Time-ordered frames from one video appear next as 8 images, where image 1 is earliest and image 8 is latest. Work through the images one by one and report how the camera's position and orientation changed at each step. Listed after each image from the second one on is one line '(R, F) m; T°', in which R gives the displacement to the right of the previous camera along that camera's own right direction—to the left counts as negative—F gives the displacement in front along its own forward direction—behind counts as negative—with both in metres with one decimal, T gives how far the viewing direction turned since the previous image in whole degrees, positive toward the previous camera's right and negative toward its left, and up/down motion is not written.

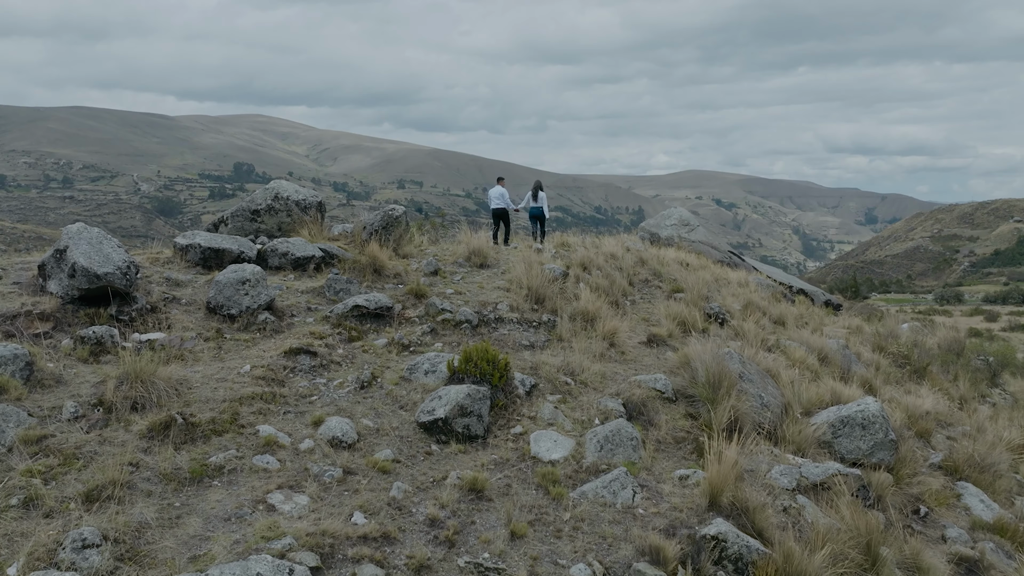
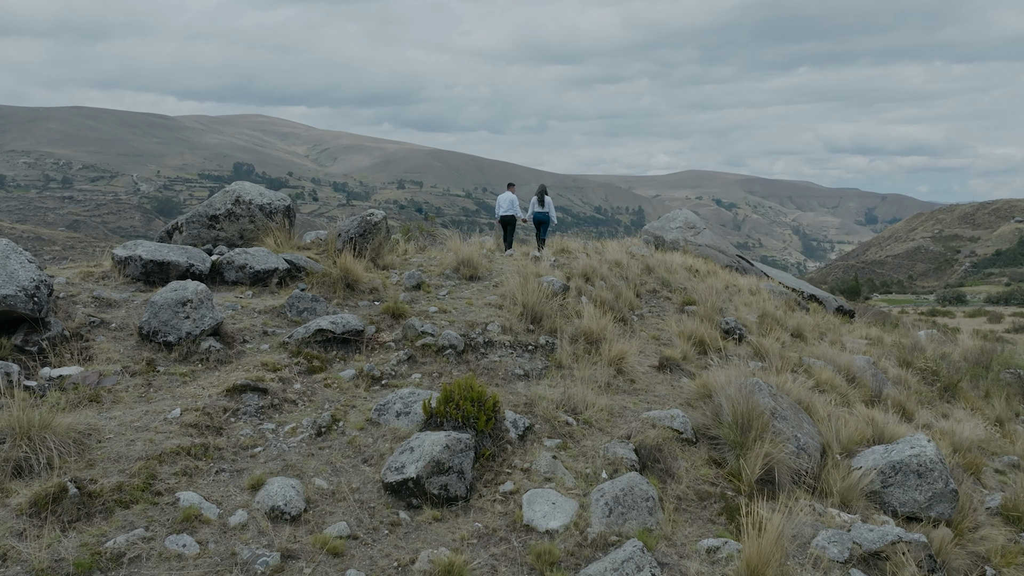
(+0.1, +0.9) m; 0°
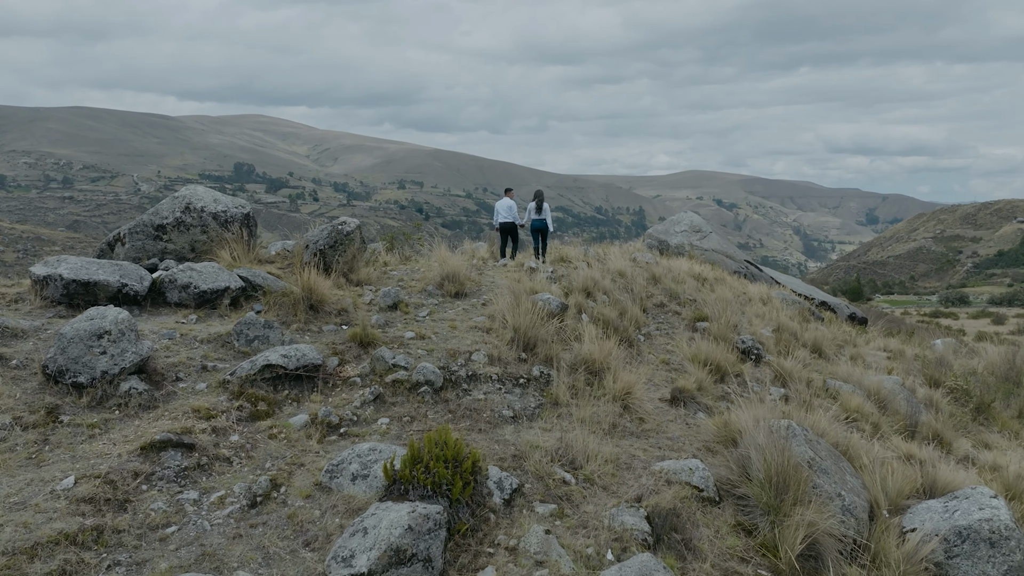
(+0.1, +0.9) m; 0°
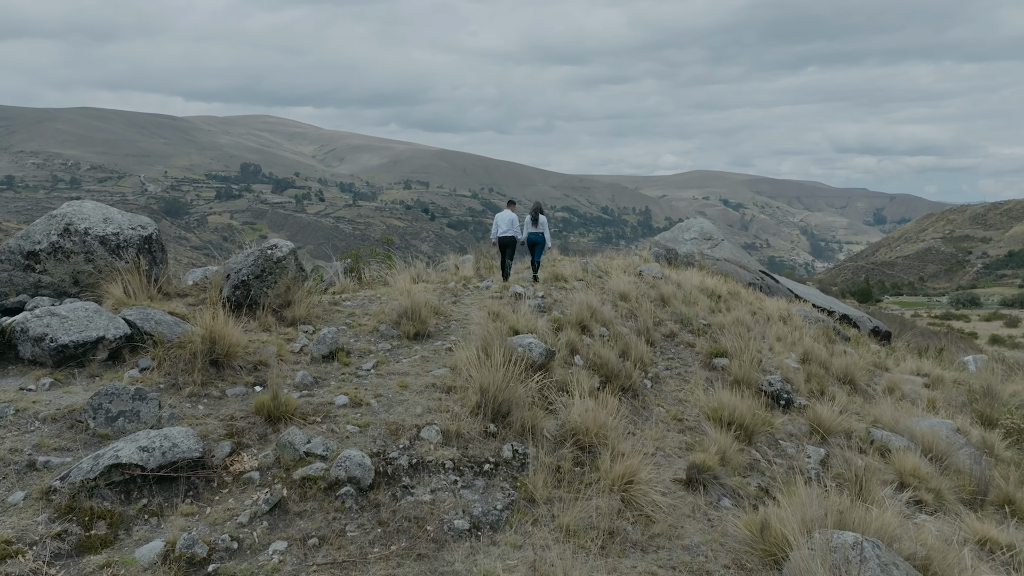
(+0.2, +1.3) m; 0°
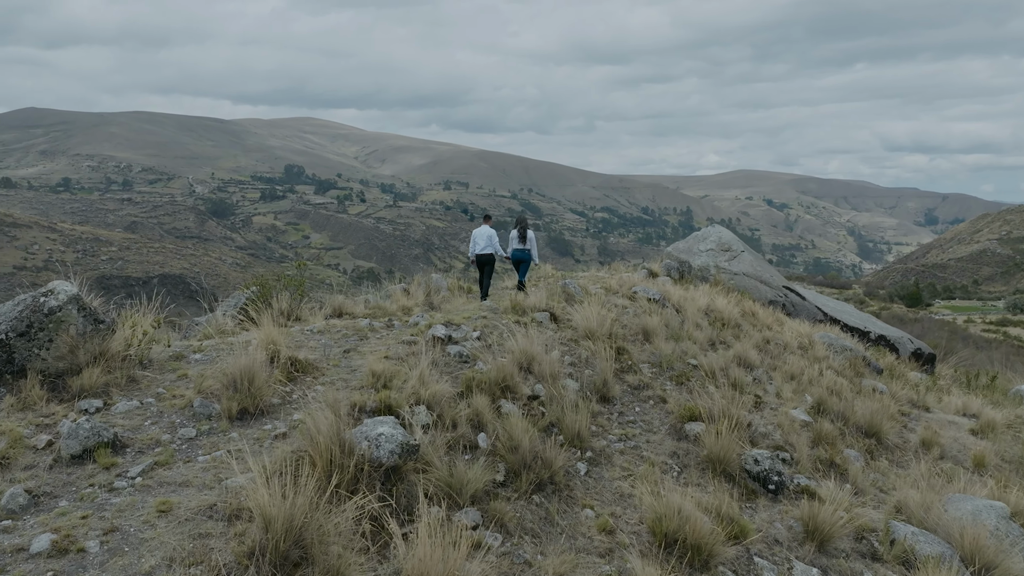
(+1.0, +1.5) m; -3°
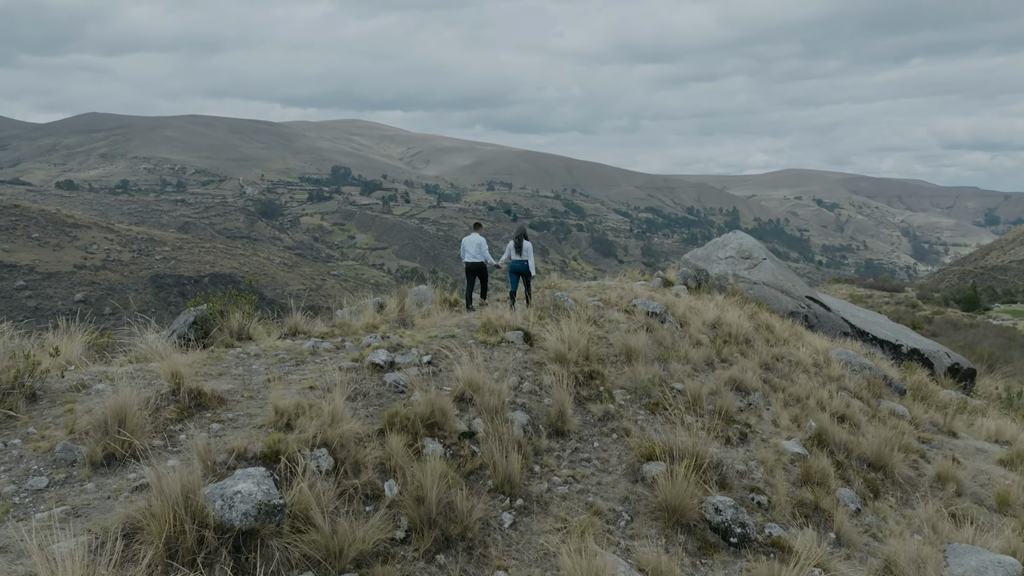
(+0.7, +0.5) m; -3°
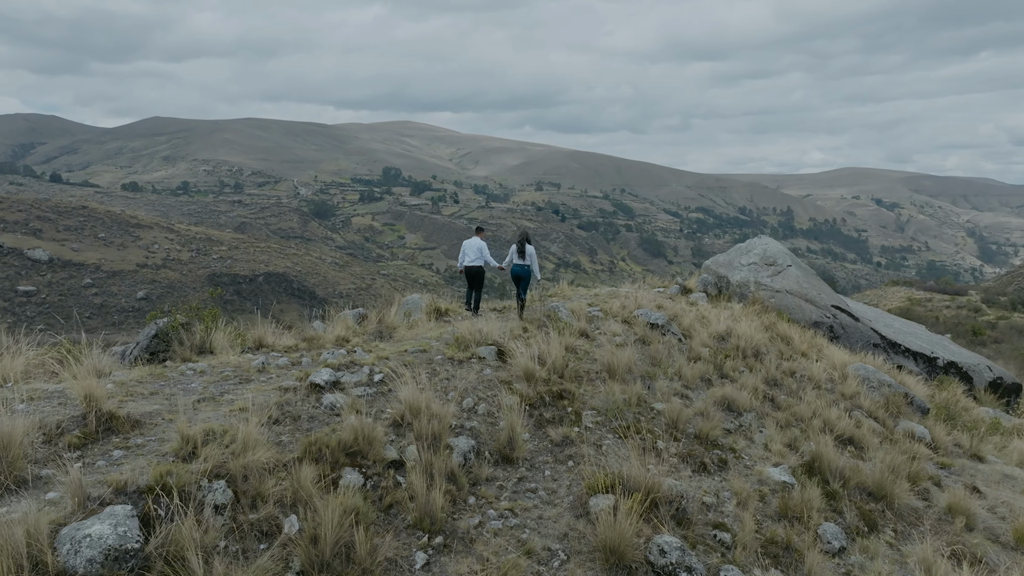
(+0.7, +0.3) m; -4°
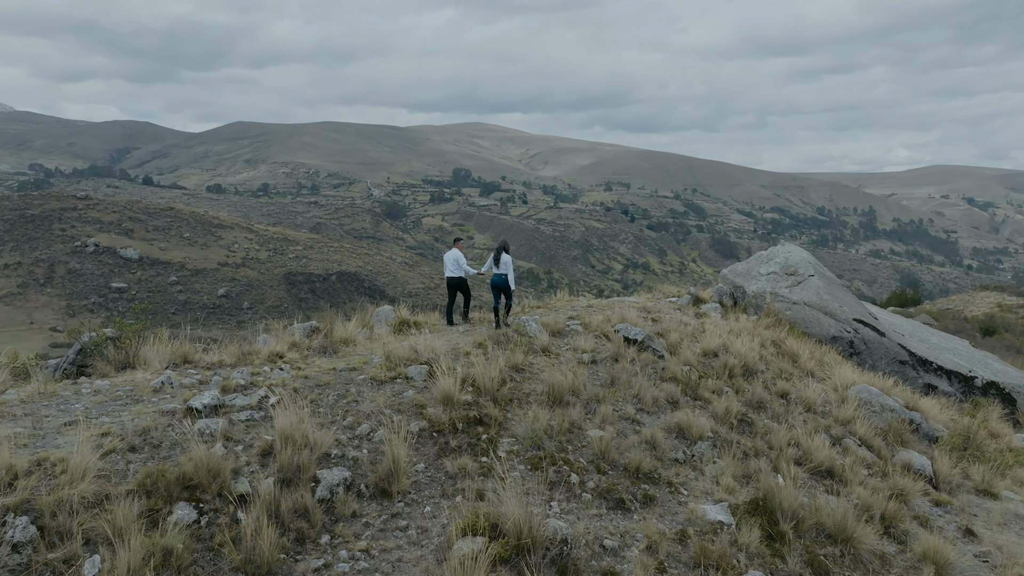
(+1.2, +0.4) m; -6°
